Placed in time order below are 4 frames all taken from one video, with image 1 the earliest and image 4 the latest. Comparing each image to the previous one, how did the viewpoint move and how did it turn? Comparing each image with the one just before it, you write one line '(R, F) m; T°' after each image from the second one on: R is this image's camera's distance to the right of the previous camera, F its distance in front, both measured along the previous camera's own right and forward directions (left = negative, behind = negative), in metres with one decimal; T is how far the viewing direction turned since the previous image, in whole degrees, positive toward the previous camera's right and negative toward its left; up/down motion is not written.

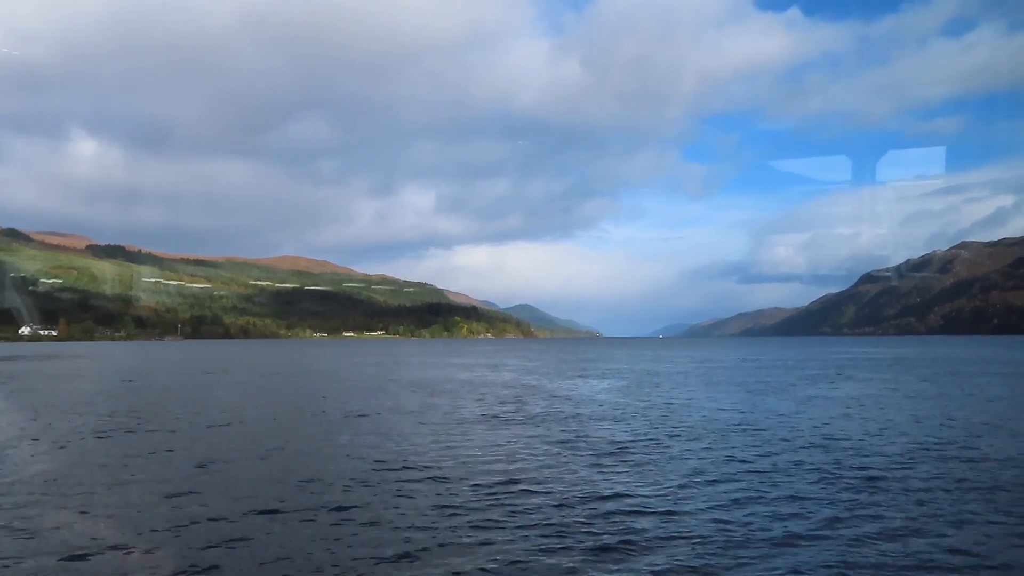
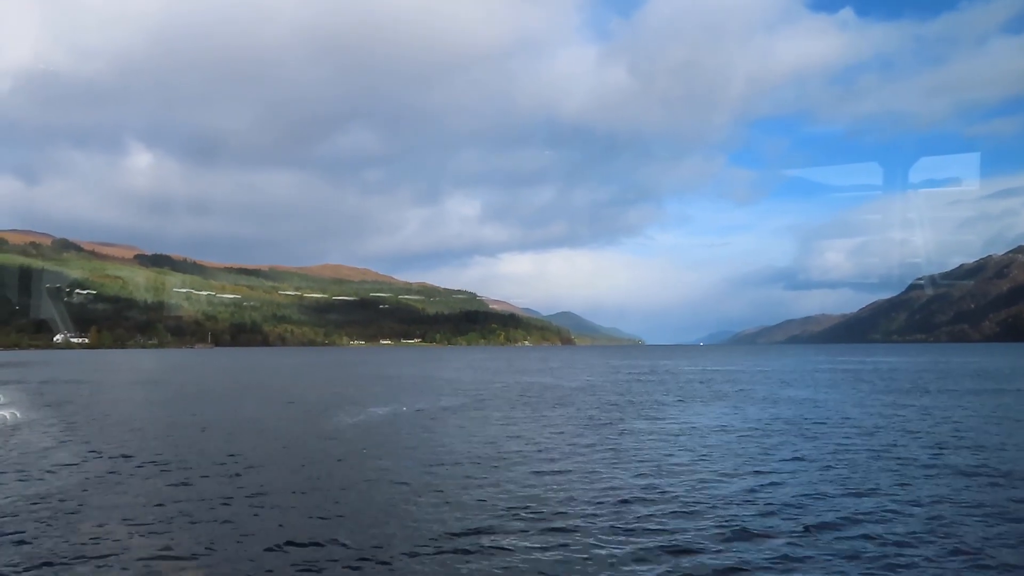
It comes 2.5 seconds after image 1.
(+0.7, +0.5) m; -3°
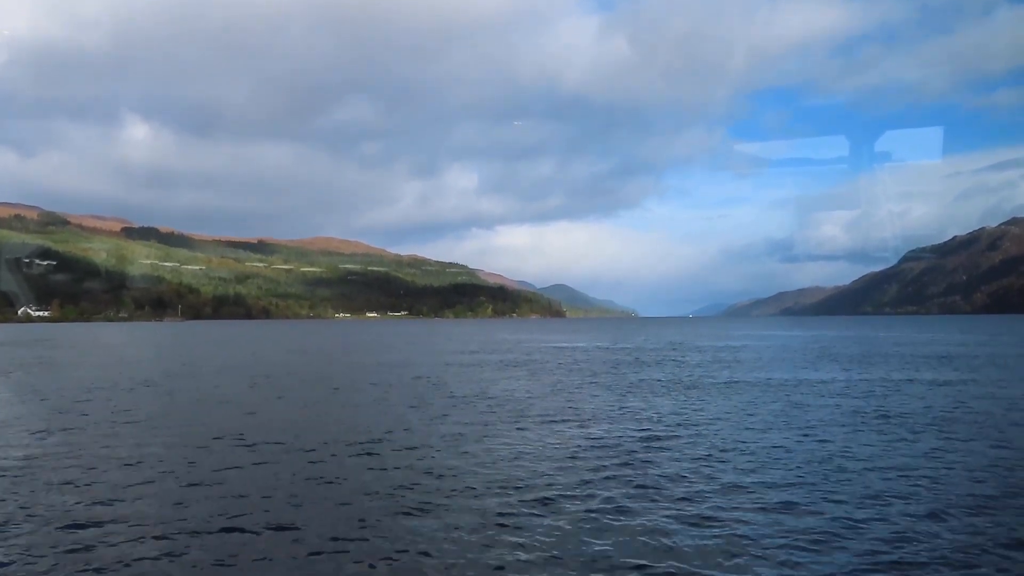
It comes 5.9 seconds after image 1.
(+0.9, +0.9) m; 0°
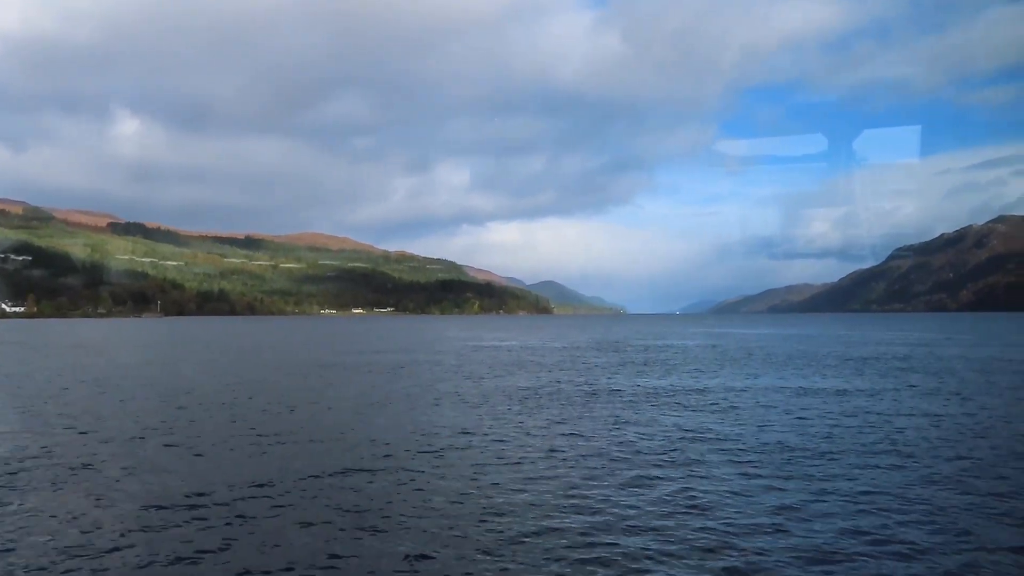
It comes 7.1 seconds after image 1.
(+0.4, +0.1) m; +1°
